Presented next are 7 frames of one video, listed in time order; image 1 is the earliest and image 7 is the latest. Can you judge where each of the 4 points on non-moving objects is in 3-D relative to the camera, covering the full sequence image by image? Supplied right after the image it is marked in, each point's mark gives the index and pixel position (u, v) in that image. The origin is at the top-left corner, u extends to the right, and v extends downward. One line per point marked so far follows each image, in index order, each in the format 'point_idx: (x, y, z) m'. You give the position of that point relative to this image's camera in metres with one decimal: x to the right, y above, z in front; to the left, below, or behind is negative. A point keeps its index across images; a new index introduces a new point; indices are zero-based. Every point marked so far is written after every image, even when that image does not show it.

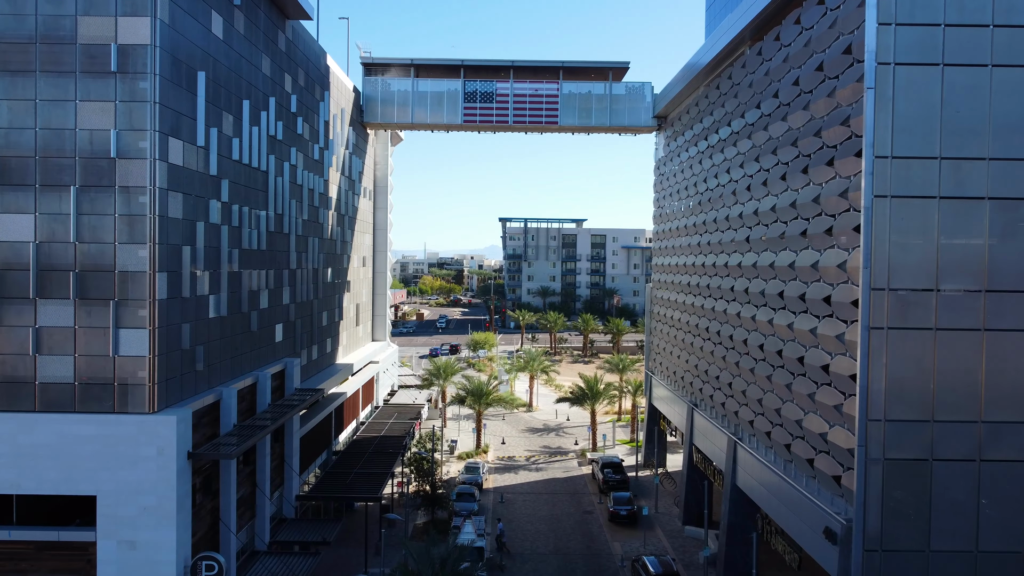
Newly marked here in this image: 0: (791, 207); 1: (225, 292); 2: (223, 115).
0: (+6.1, +1.8, +19.7) m
1: (-5.8, -0.1, +18.4) m
2: (-5.8, +3.5, +18.3) m
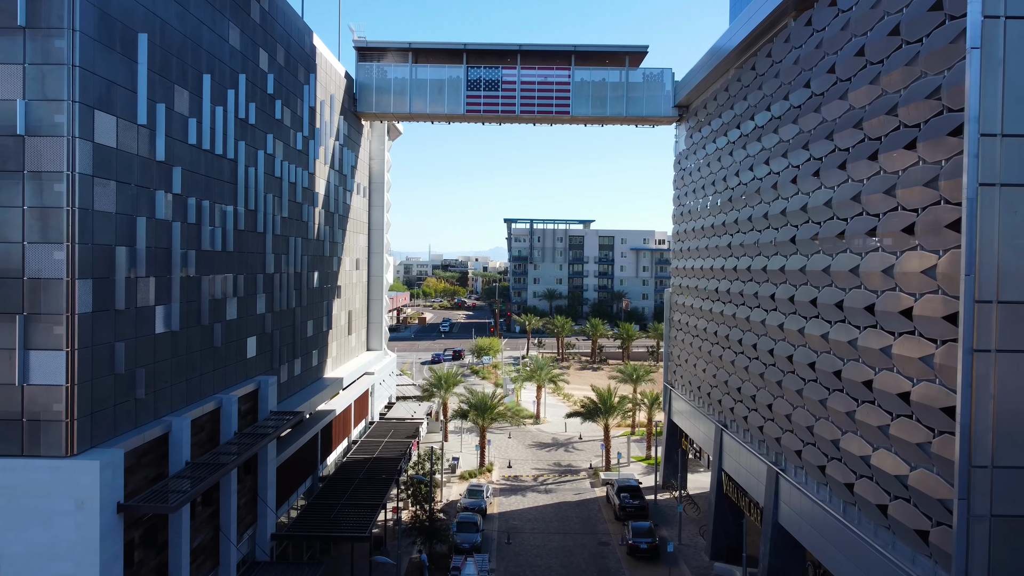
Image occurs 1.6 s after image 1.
0: (+6.2, +1.6, +16.6) m
1: (-5.7, -0.2, +15.4) m
2: (-5.7, +3.3, +15.3) m
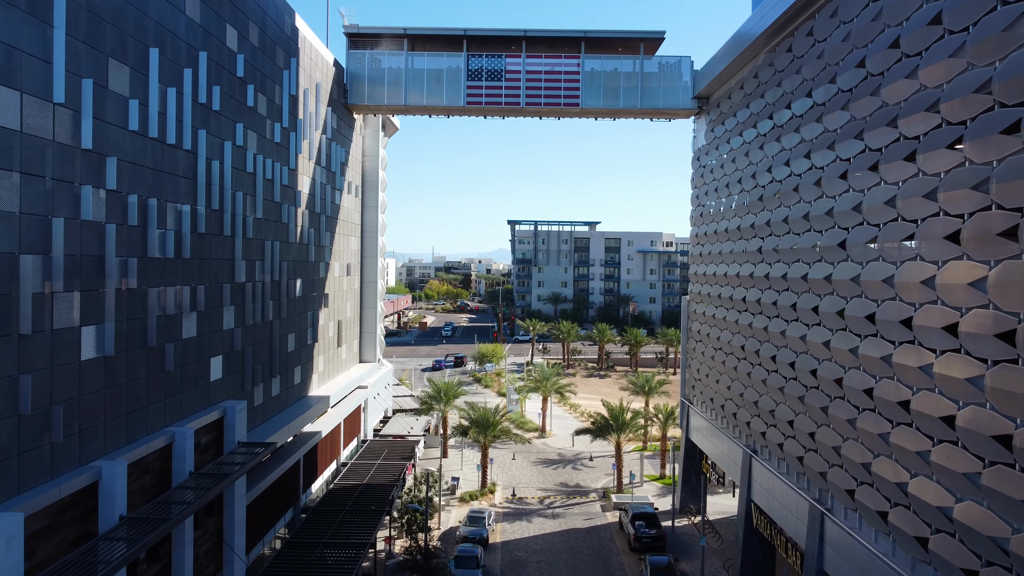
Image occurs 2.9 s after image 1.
0: (+6.3, +1.4, +13.9) m
1: (-5.6, -0.5, +12.7) m
2: (-5.6, +3.1, +12.6) m
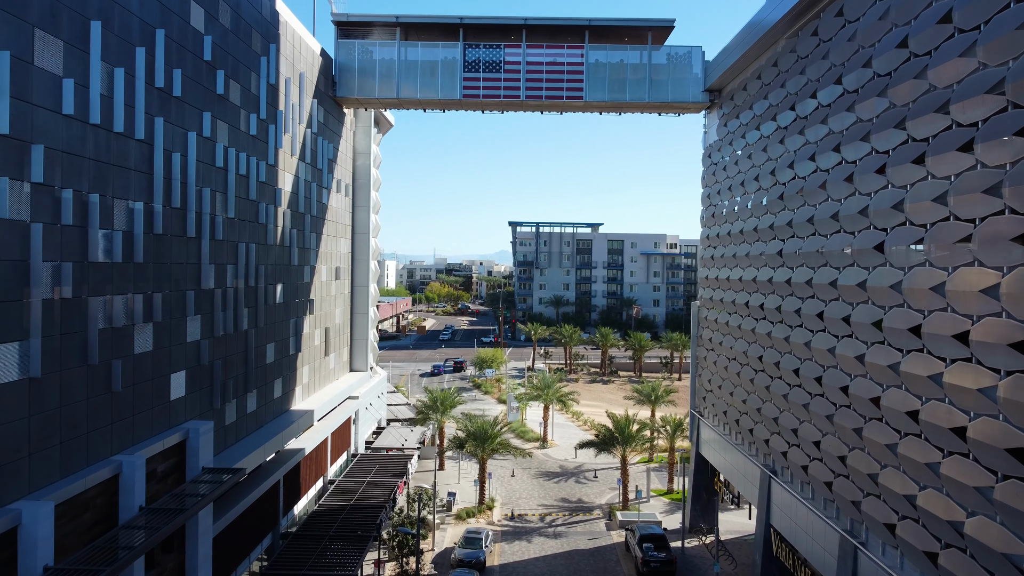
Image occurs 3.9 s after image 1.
0: (+6.3, +1.2, +12.1) m
1: (-5.7, -0.6, +10.9) m
2: (-5.6, +3.0, +10.8) m
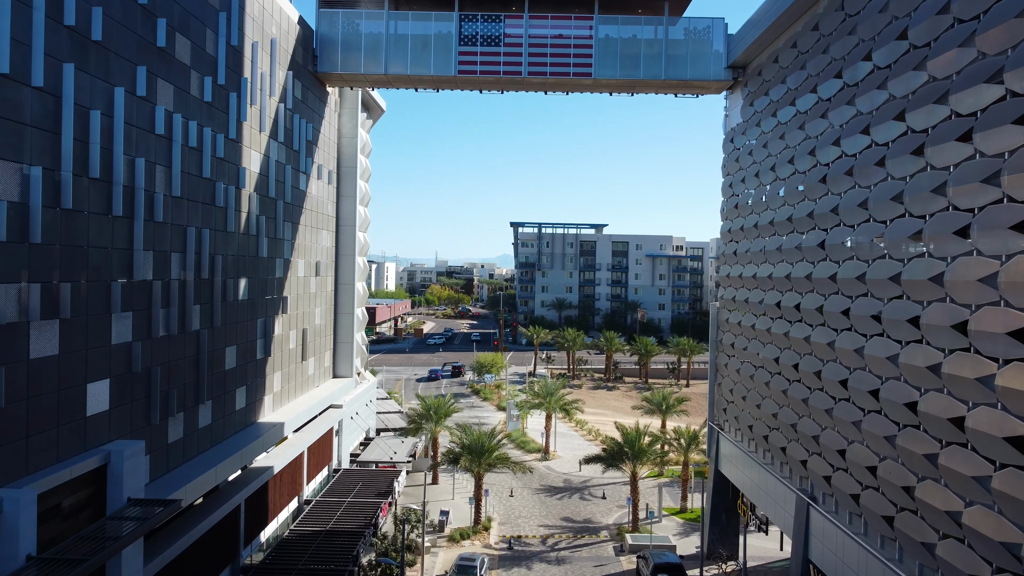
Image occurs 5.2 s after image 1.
0: (+6.2, +1.3, +9.2) m
1: (-5.7, -0.4, +8.0) m
2: (-5.7, +3.2, +7.9) m
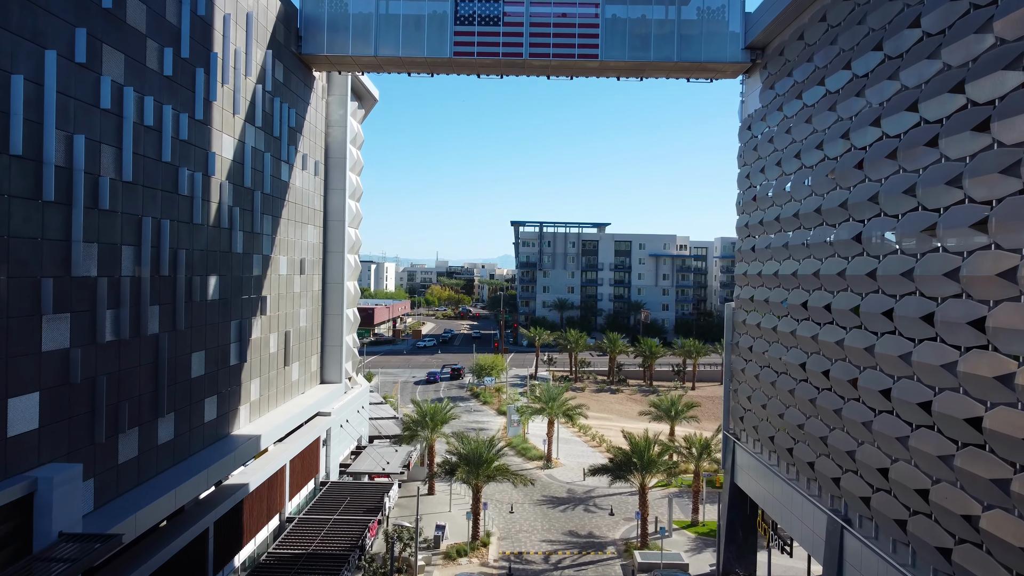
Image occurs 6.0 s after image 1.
0: (+6.2, +1.4, +7.3) m
1: (-5.7, -0.4, +6.1) m
2: (-5.7, +3.2, +6.0) m
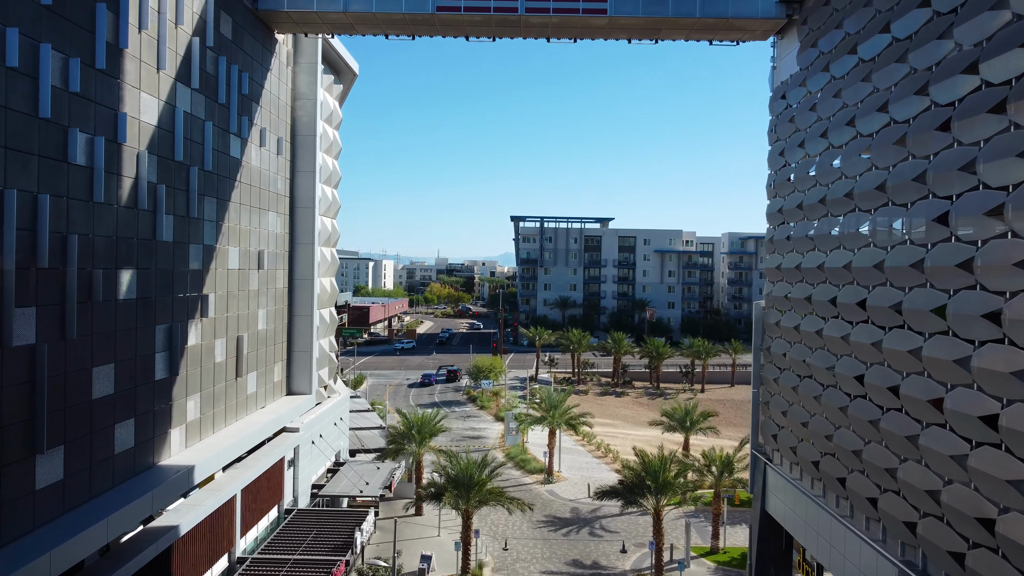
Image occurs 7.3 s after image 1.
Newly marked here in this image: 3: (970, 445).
0: (+6.0, +1.4, +3.8) m
1: (-5.9, -0.4, +2.7) m
2: (-5.9, +3.2, +2.5) m
3: (+6.0, -2.0, +11.9) m
